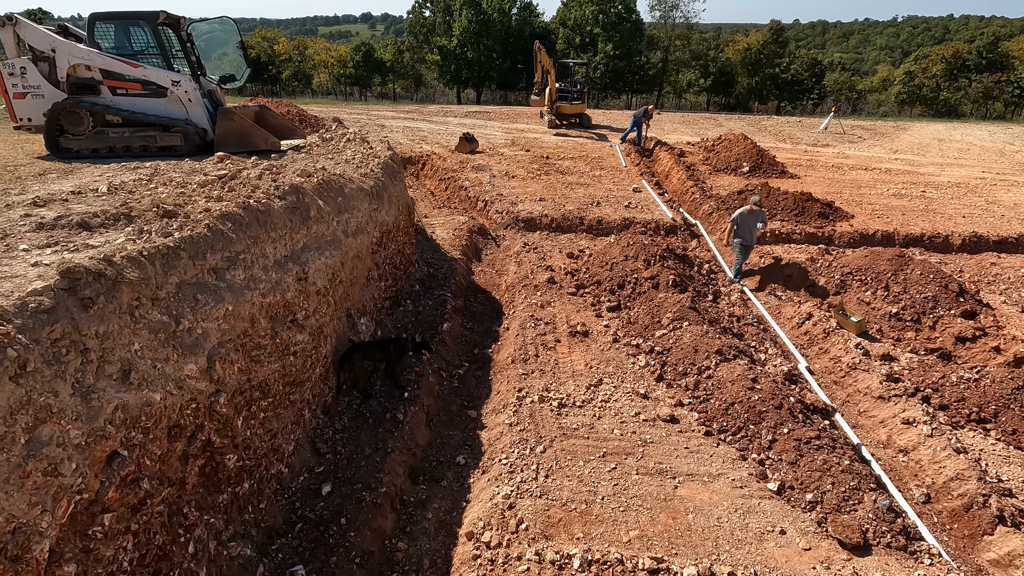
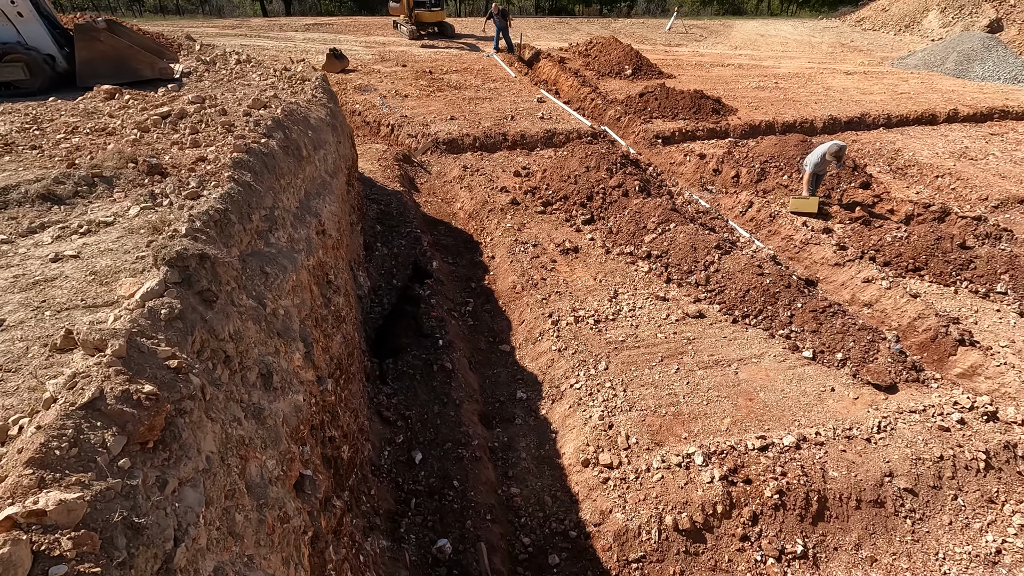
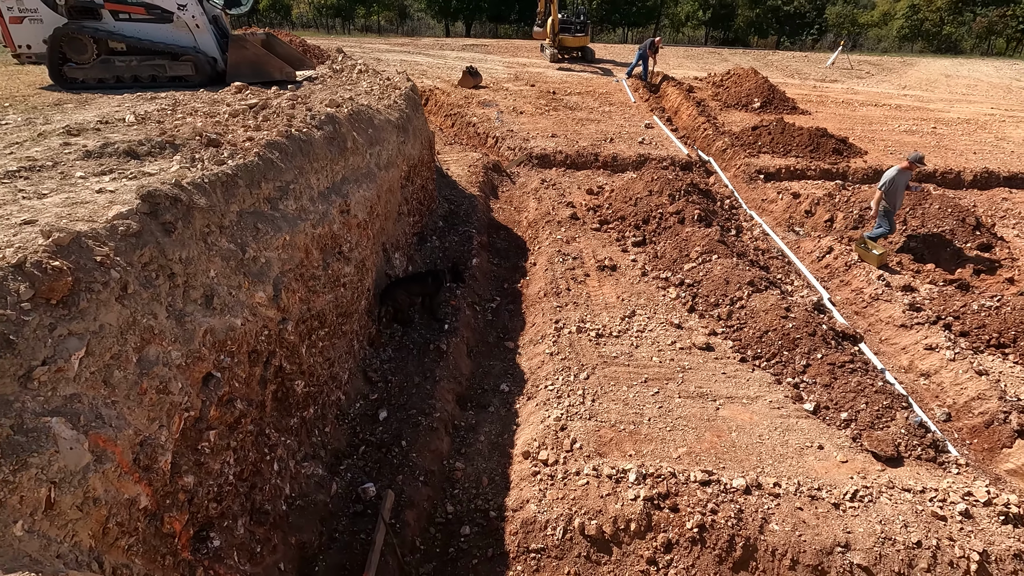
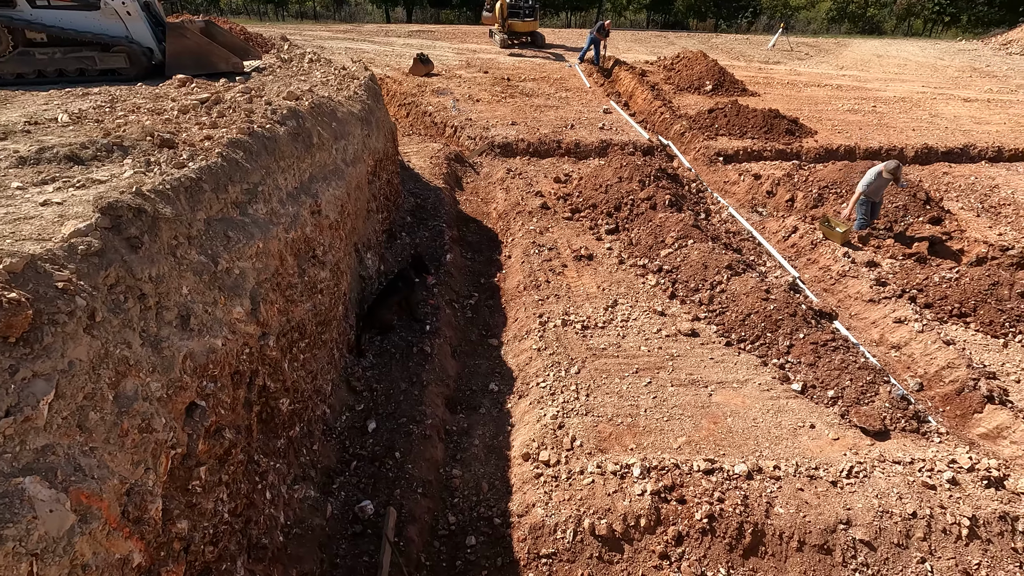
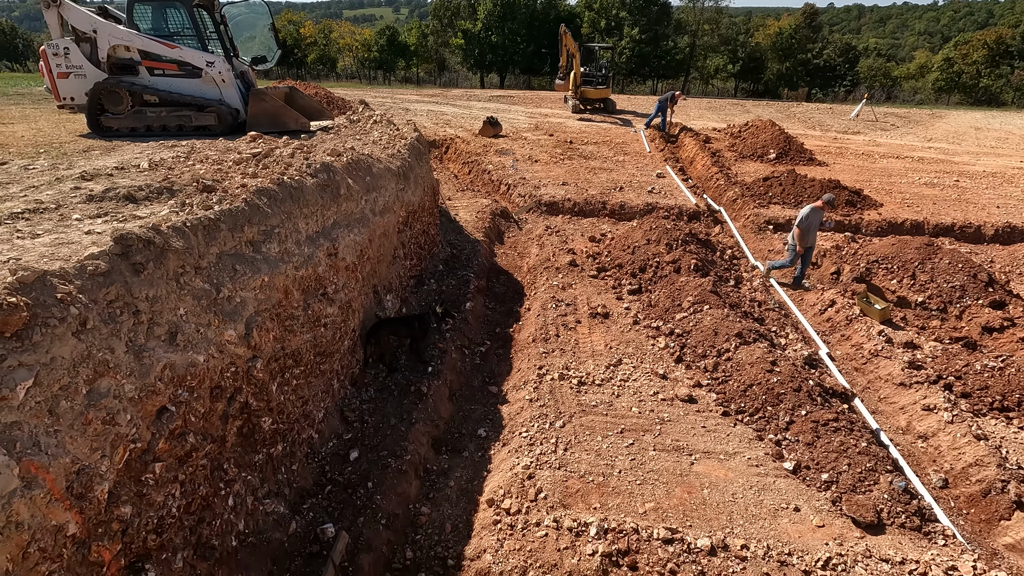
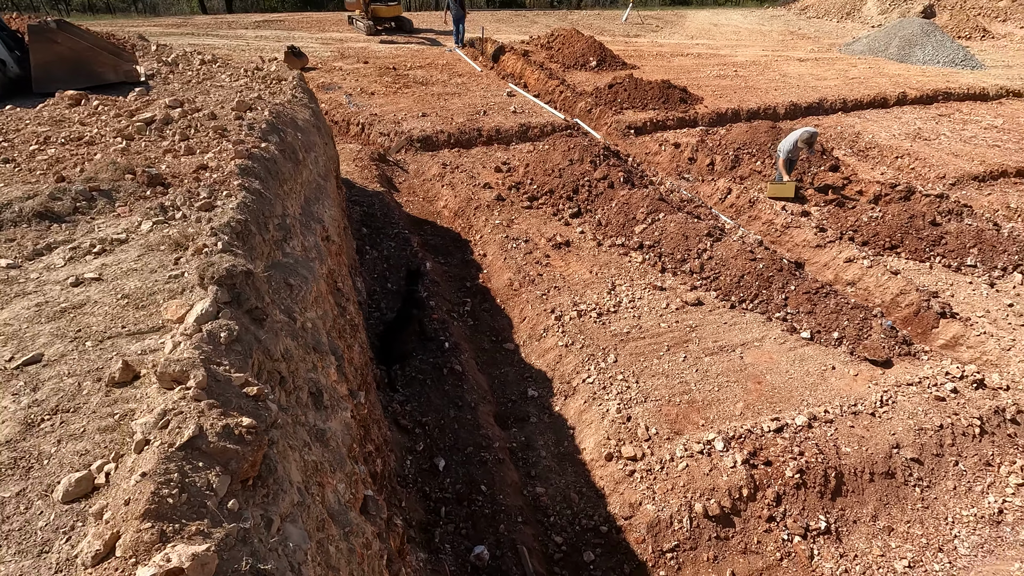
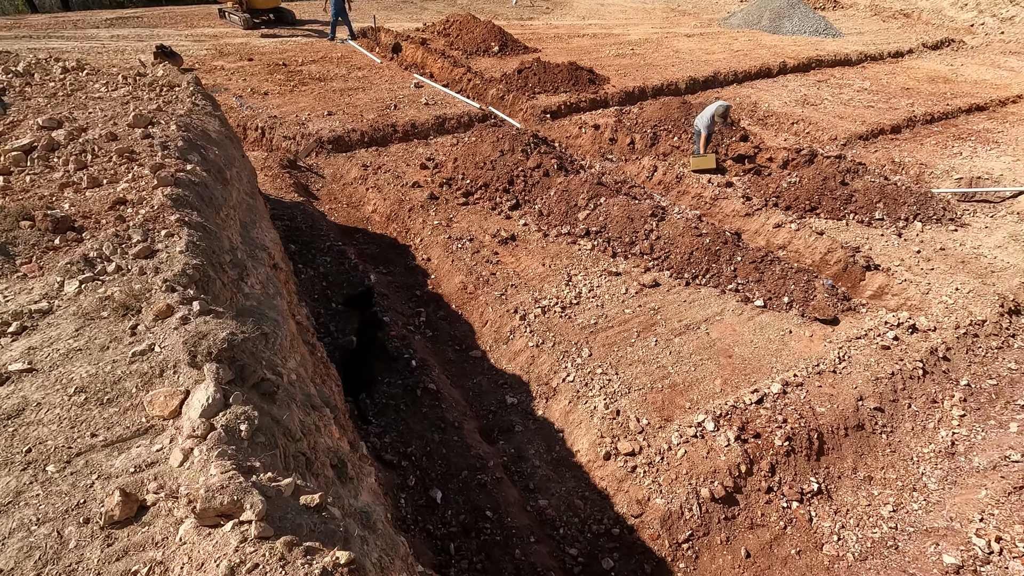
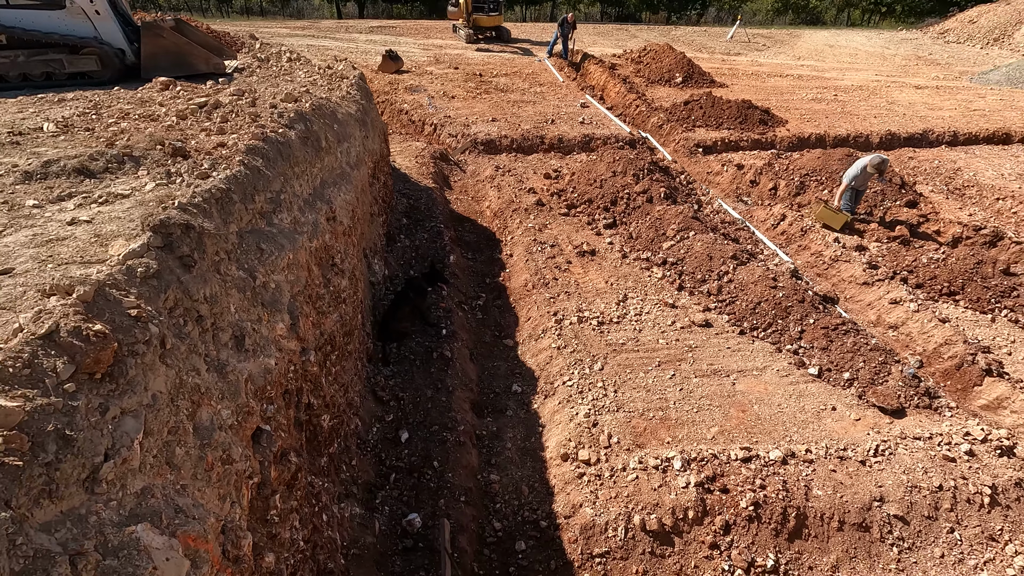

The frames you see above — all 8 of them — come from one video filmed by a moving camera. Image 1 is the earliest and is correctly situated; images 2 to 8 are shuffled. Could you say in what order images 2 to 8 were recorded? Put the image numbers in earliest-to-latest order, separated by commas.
5, 3, 4, 8, 2, 6, 7
